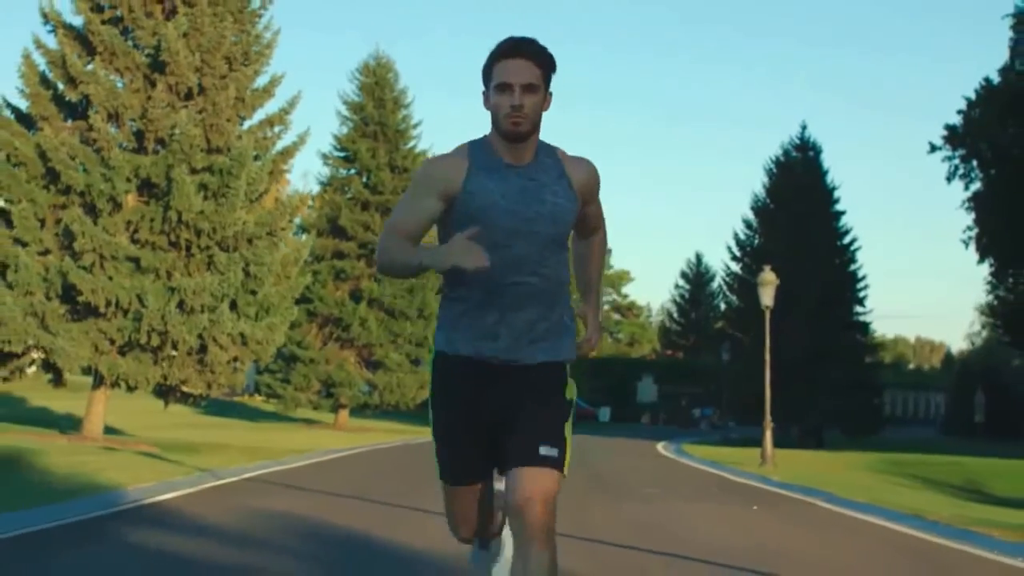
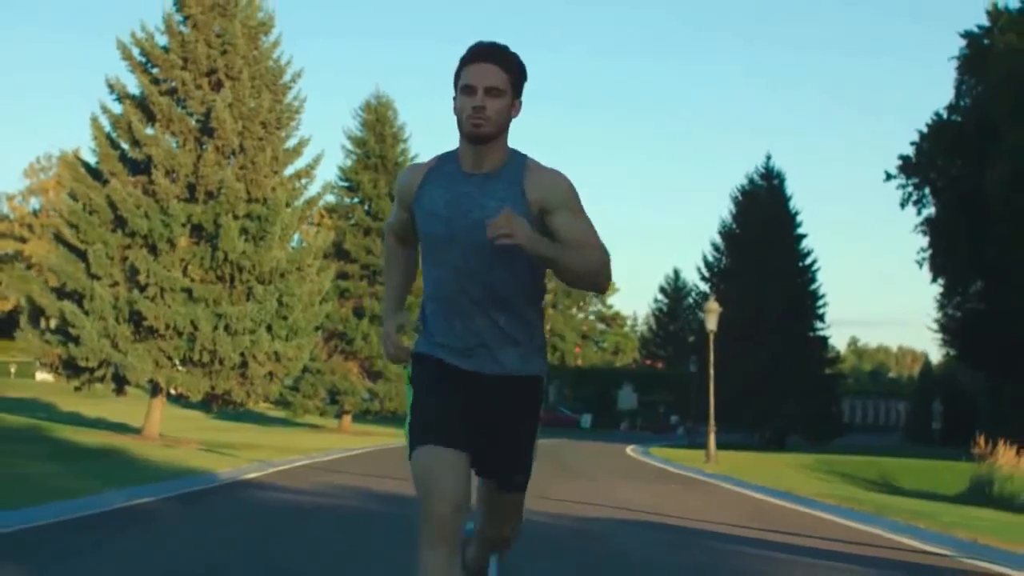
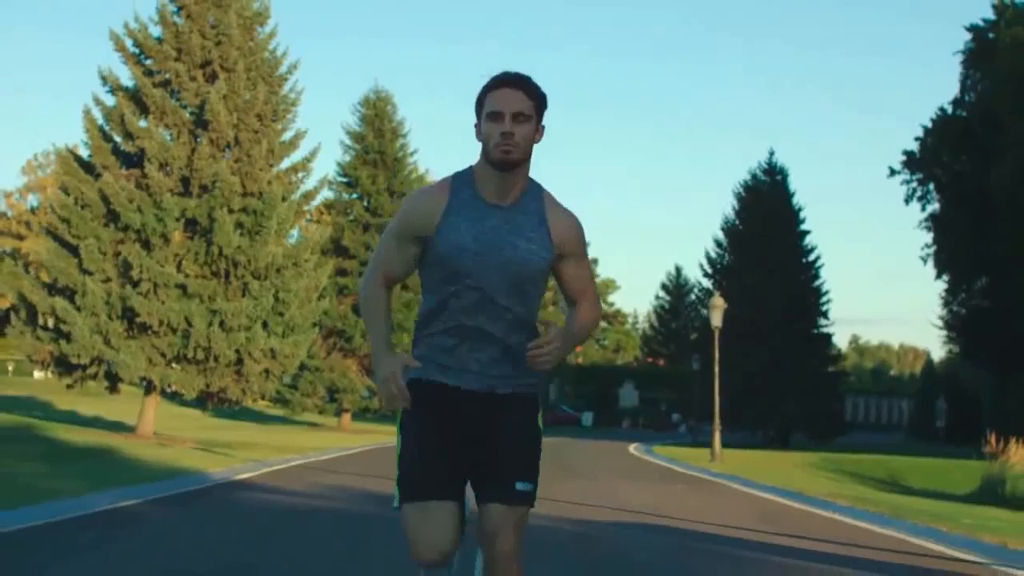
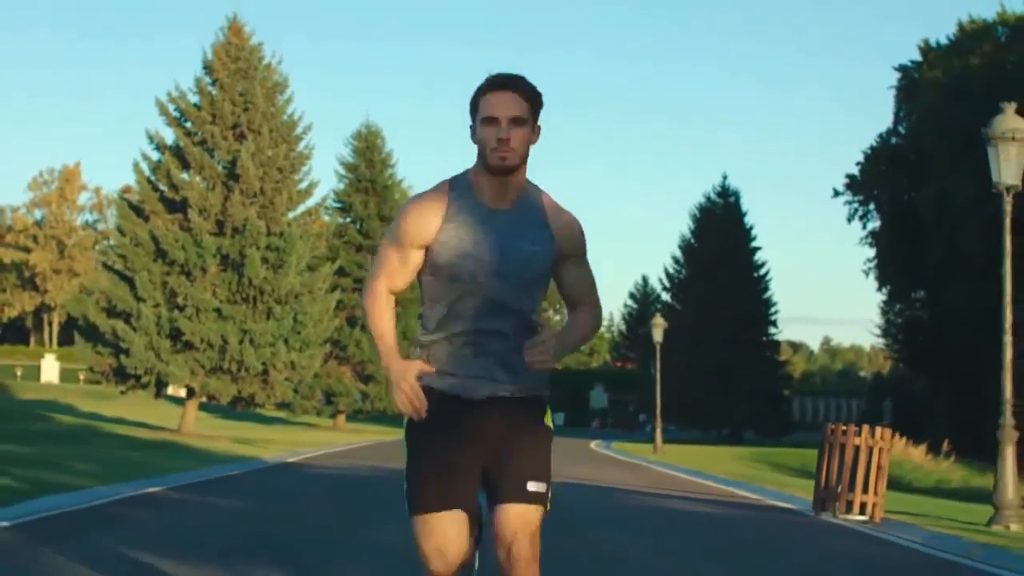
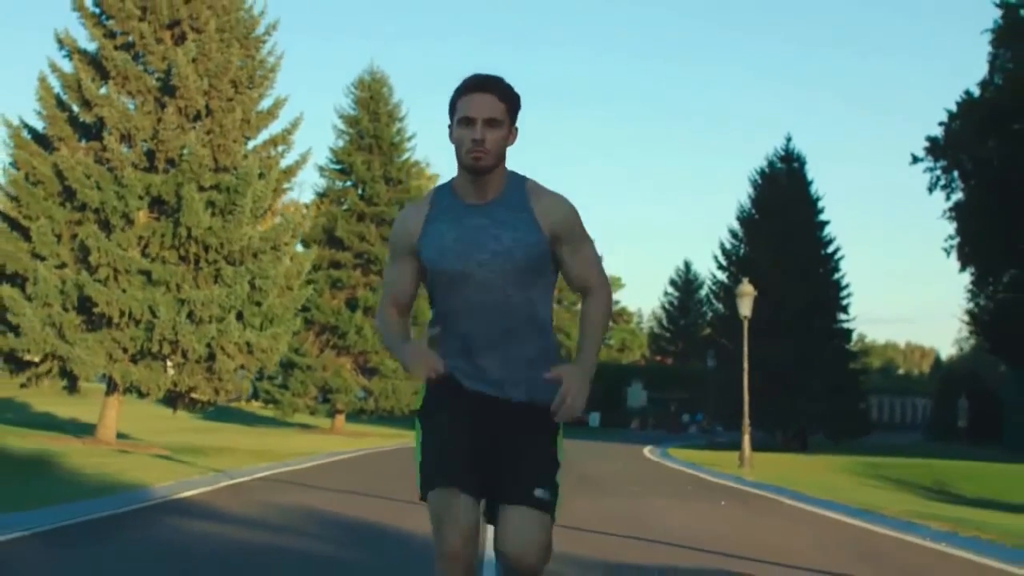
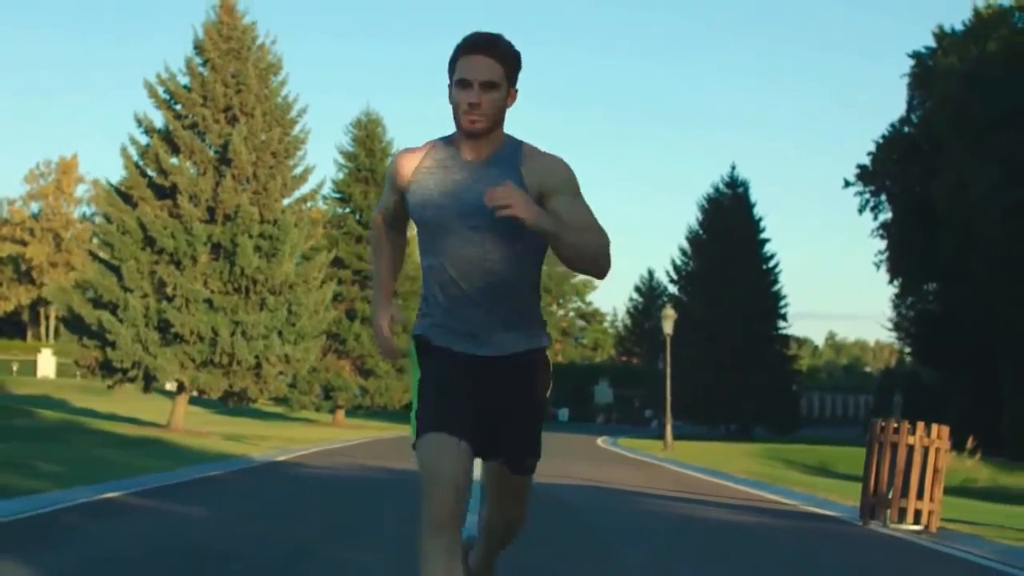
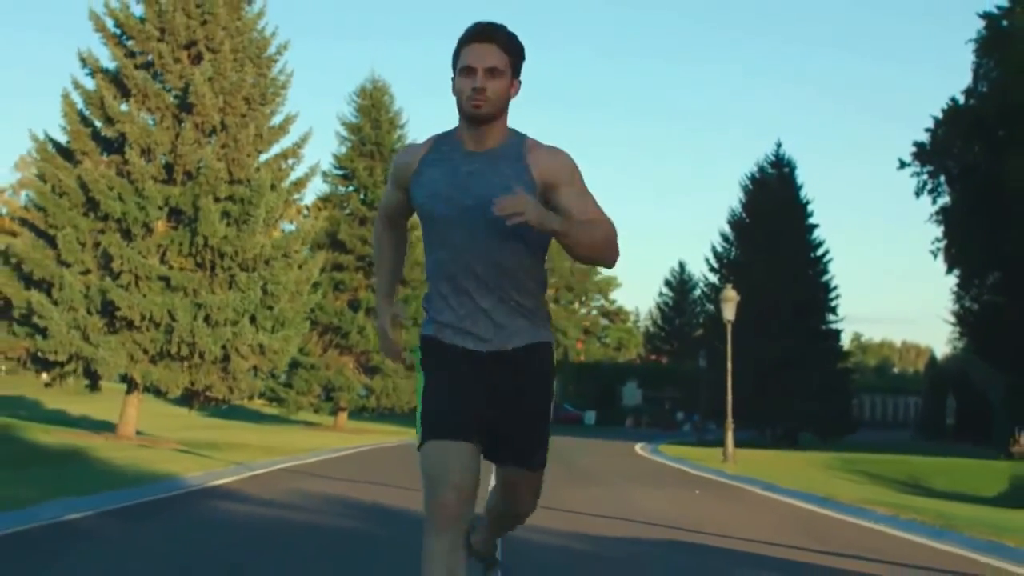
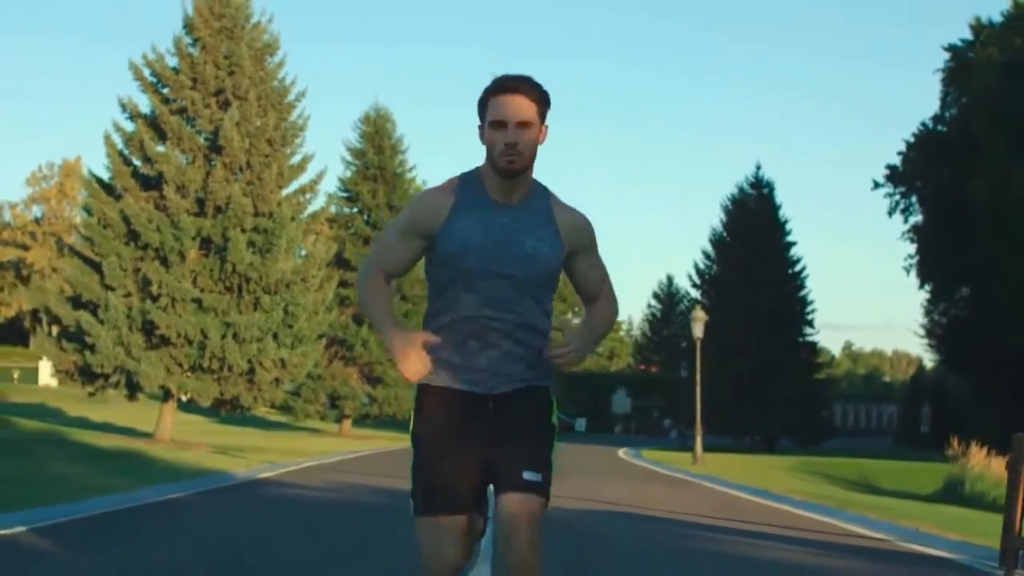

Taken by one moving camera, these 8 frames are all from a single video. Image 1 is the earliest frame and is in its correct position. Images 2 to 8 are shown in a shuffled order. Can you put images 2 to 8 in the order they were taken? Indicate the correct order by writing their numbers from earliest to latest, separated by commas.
5, 7, 3, 2, 8, 6, 4
